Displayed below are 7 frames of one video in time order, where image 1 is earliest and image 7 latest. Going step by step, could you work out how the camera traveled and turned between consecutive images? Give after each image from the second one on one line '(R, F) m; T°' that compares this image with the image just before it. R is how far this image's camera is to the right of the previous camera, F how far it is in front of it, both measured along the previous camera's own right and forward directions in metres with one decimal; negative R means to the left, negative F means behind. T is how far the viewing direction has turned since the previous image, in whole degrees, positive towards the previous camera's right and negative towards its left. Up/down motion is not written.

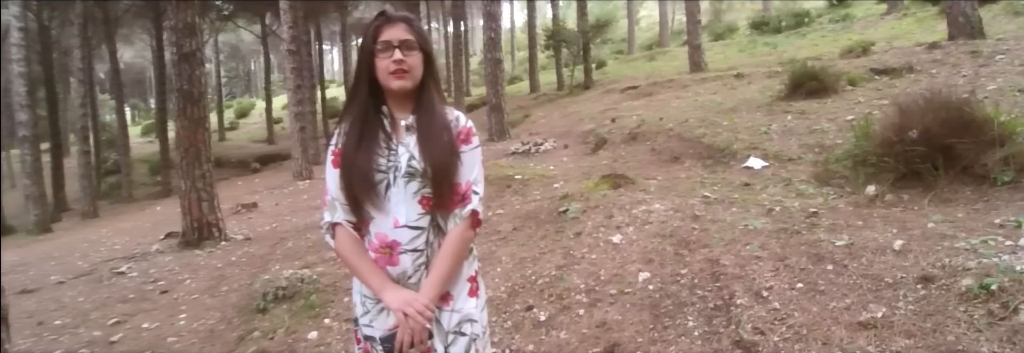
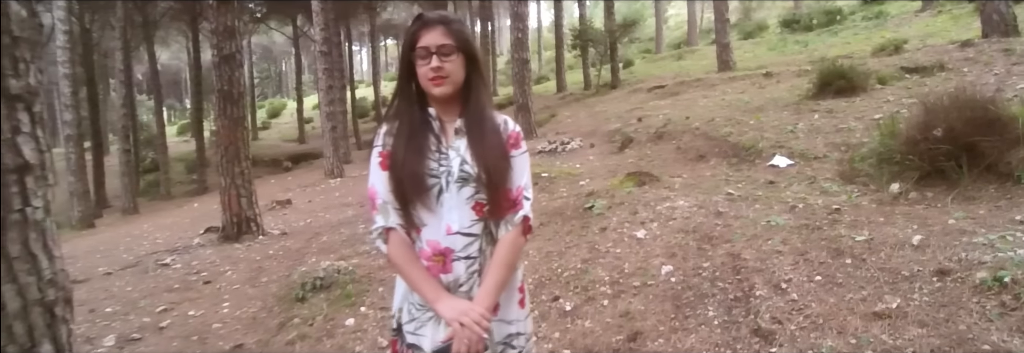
(0.0, -0.2) m; -2°
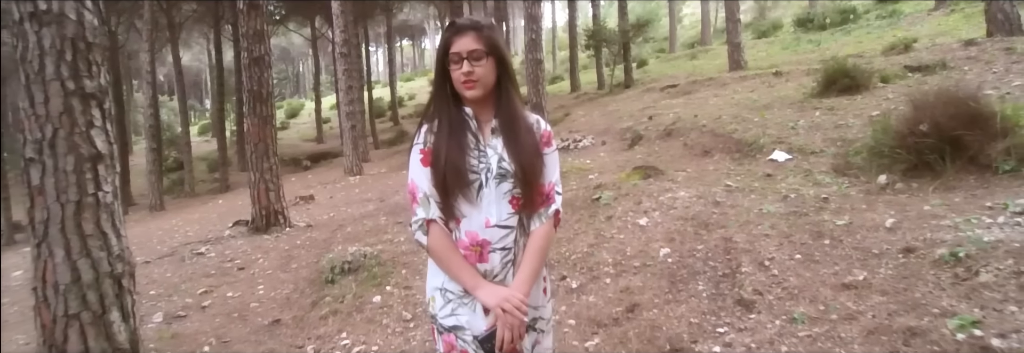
(0.0, -0.4) m; -1°
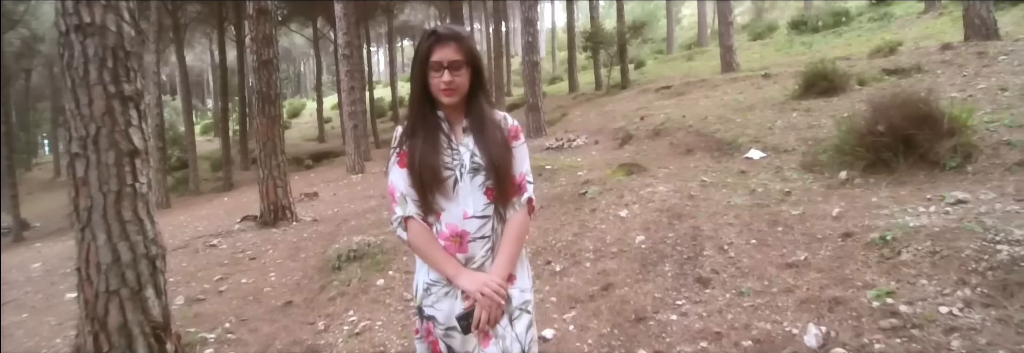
(+0.1, -0.5) m; 0°
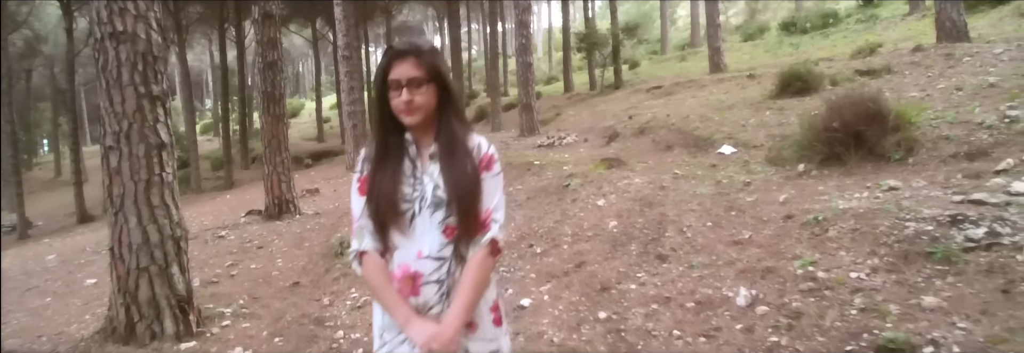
(+0.1, -0.6) m; 0°
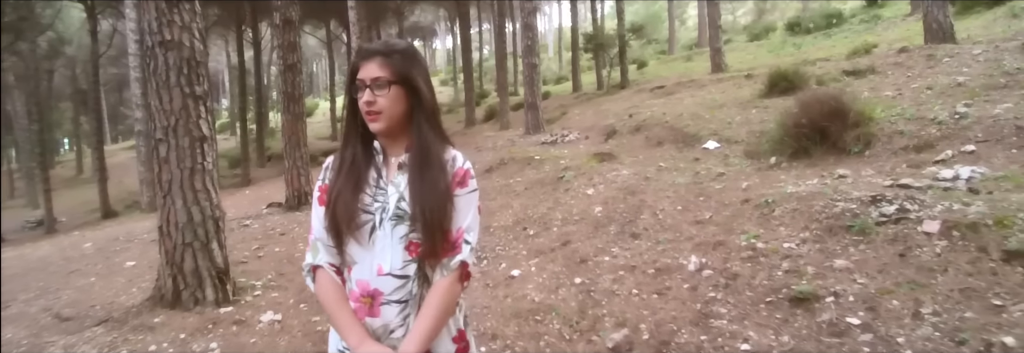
(+0.2, -0.7) m; -1°
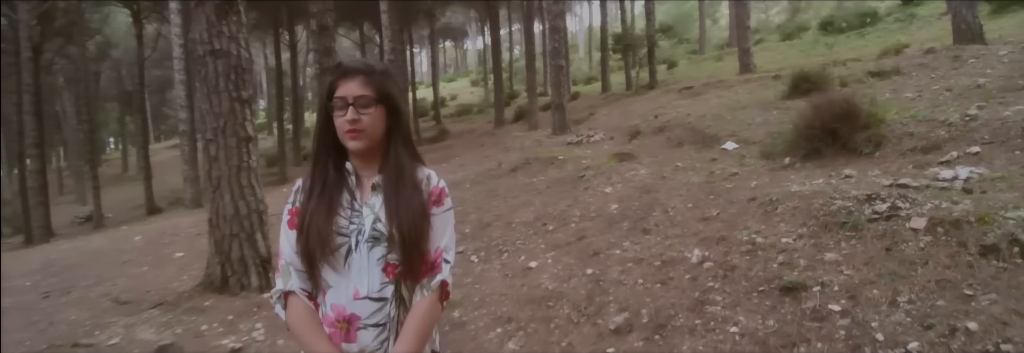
(+0.1, -0.4) m; -3°
